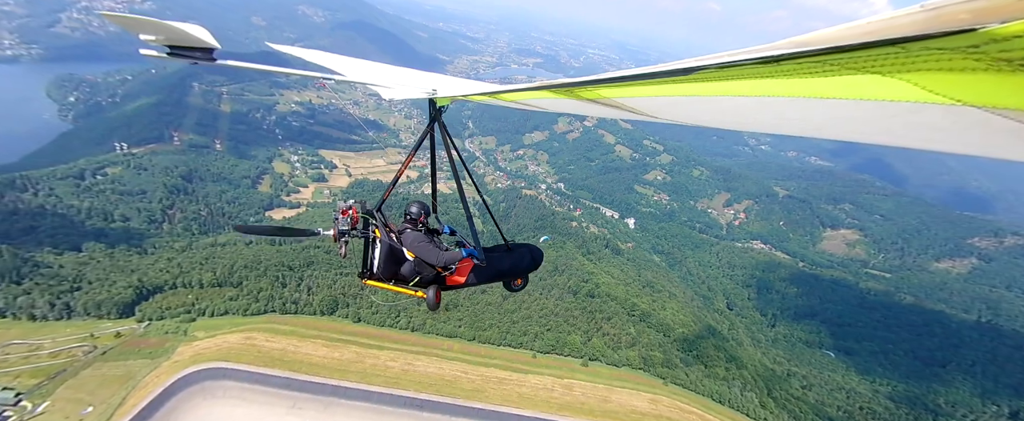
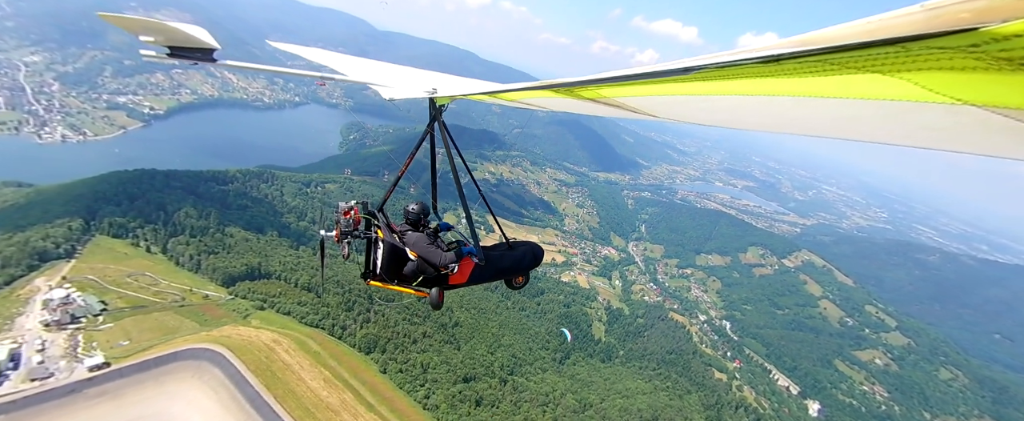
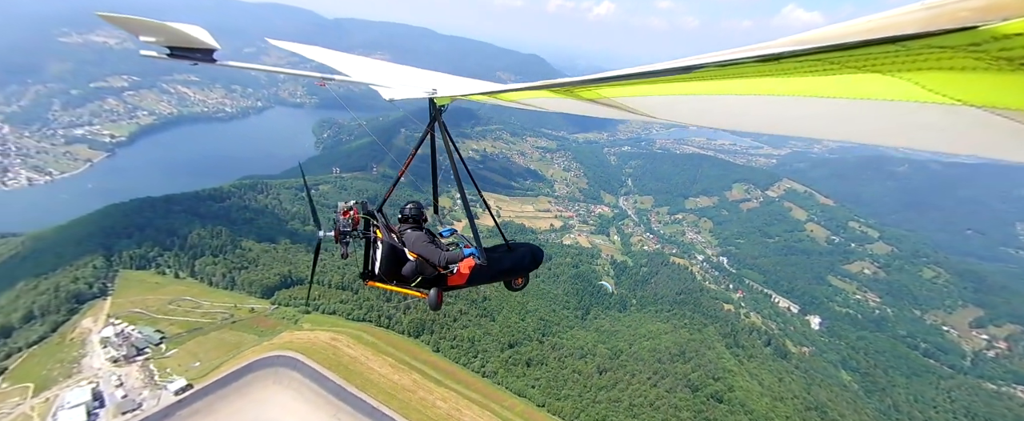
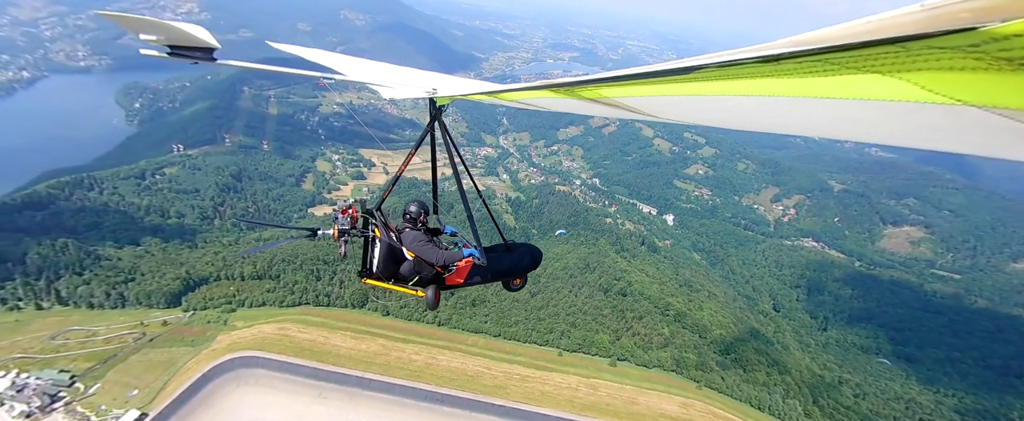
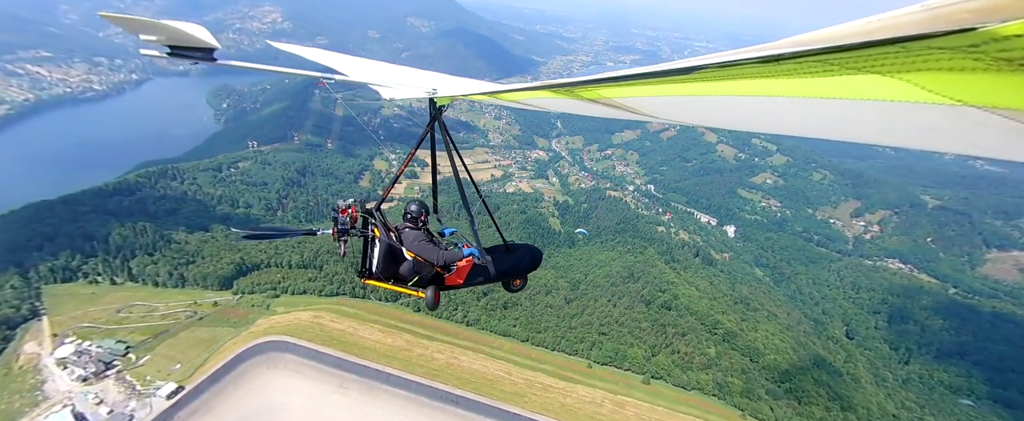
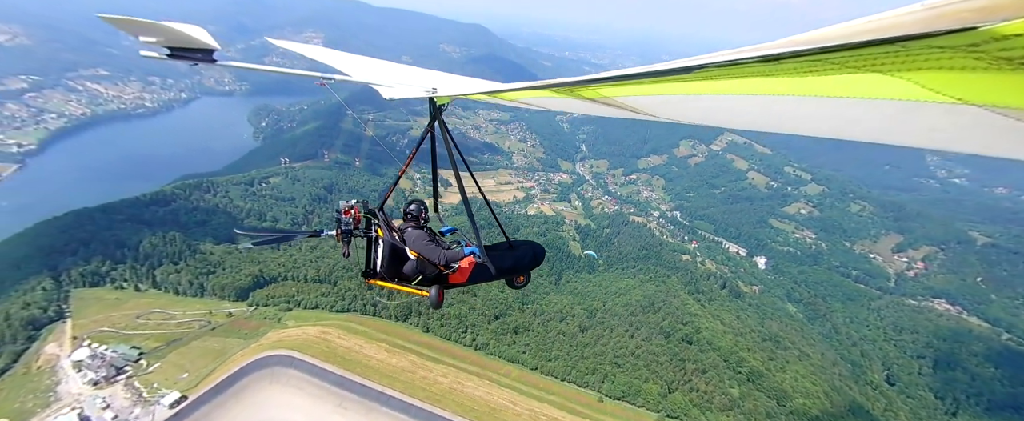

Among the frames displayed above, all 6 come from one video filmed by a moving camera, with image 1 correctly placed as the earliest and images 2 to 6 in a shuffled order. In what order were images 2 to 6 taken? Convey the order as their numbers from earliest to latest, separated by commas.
4, 5, 6, 3, 2
